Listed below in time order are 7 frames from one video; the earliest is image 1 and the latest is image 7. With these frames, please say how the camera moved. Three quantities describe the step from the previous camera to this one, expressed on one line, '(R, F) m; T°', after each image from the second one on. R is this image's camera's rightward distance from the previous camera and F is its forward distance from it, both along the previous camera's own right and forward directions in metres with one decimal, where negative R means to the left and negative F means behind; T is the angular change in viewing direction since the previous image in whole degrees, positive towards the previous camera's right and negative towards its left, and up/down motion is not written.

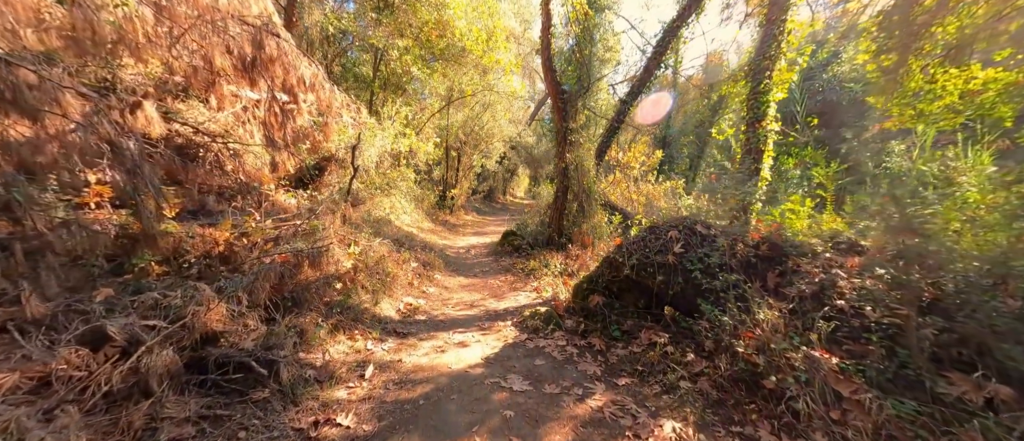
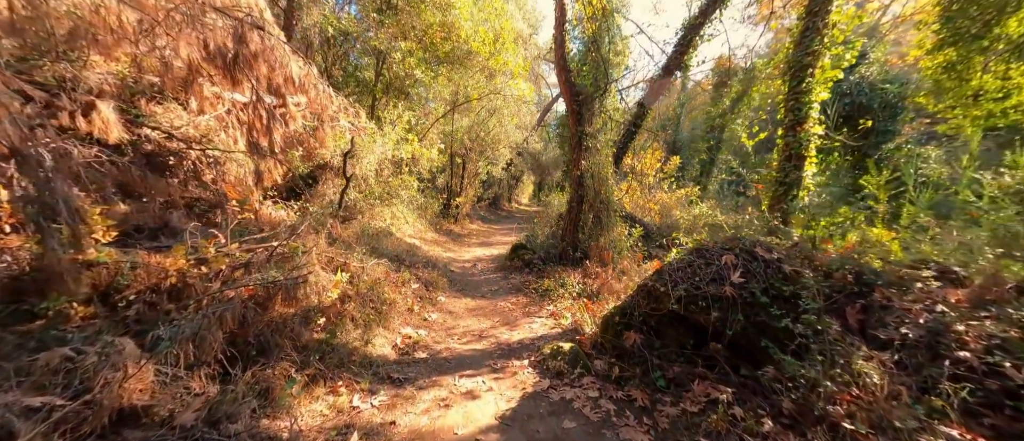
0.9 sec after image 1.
(-0.1, +0.8) m; -1°
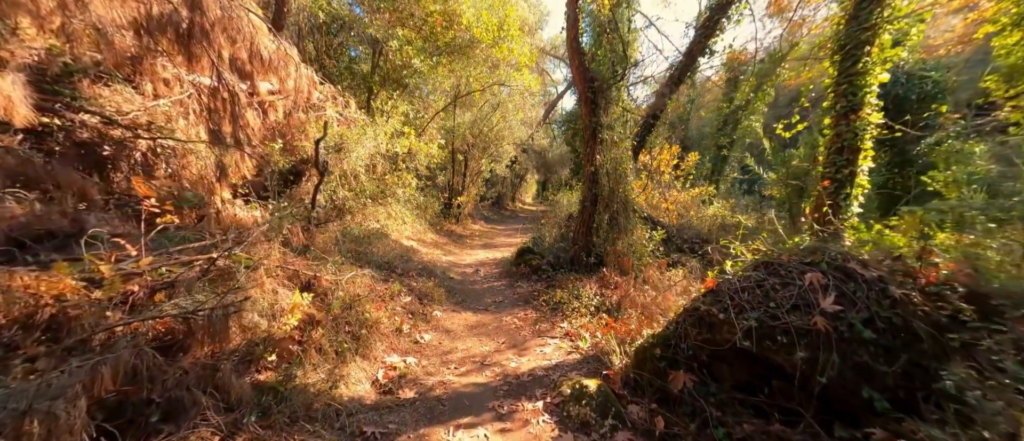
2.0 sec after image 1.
(-0.1, +0.9) m; 0°
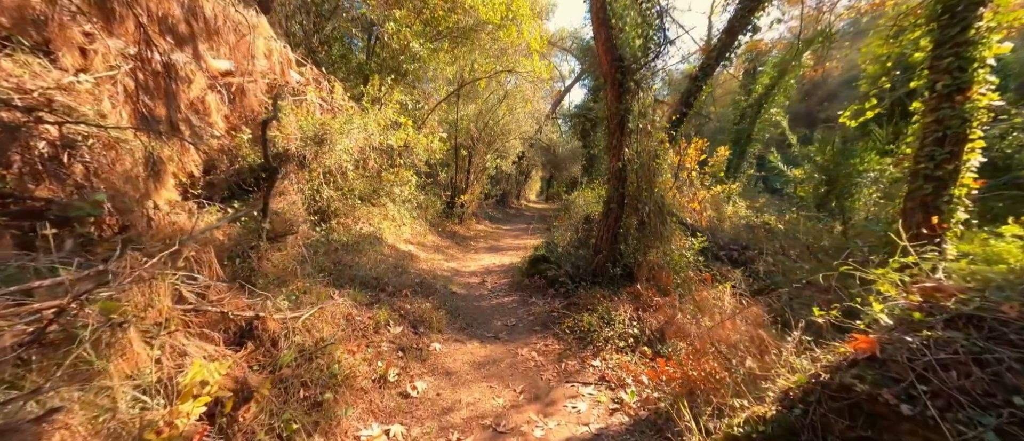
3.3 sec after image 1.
(-0.2, +1.2) m; 0°
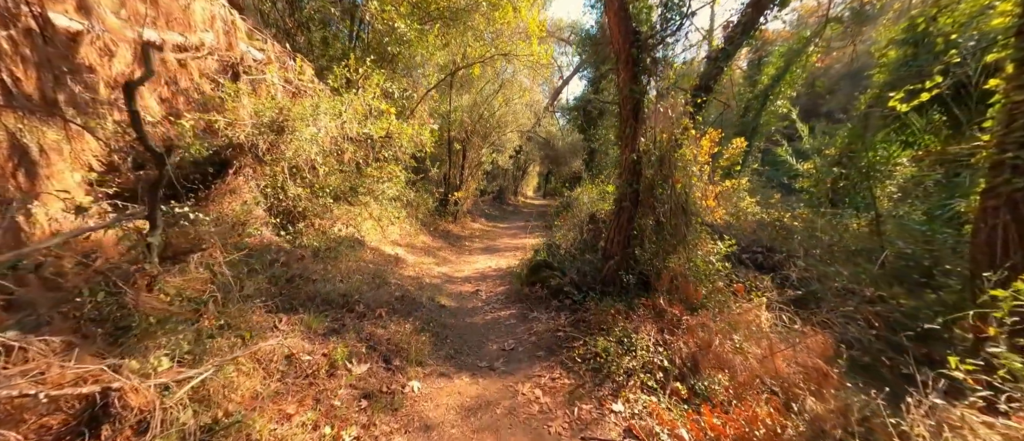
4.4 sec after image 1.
(0.0, +1.0) m; 0°
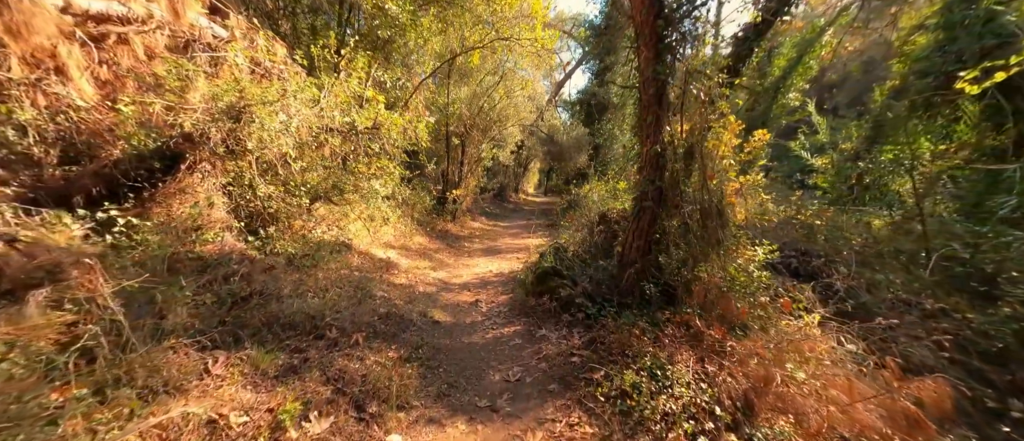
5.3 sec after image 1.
(0.0, +0.8) m; 0°
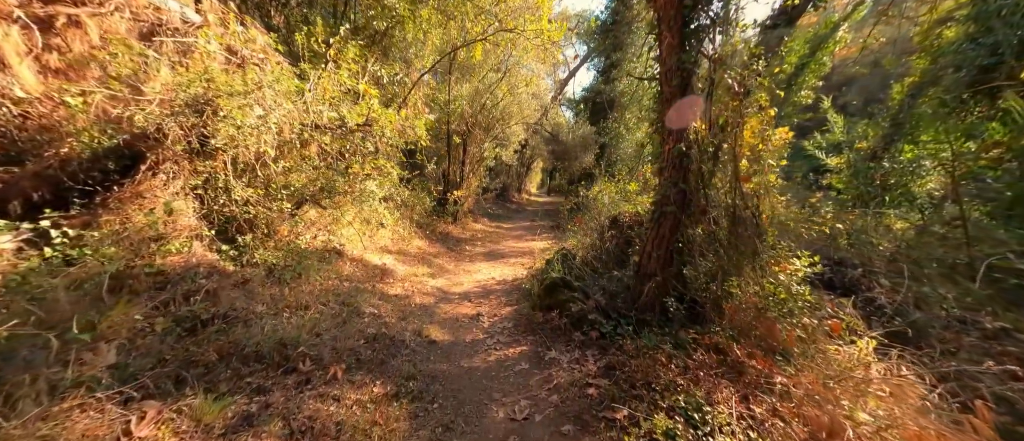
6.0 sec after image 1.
(0.0, +0.6) m; 0°
